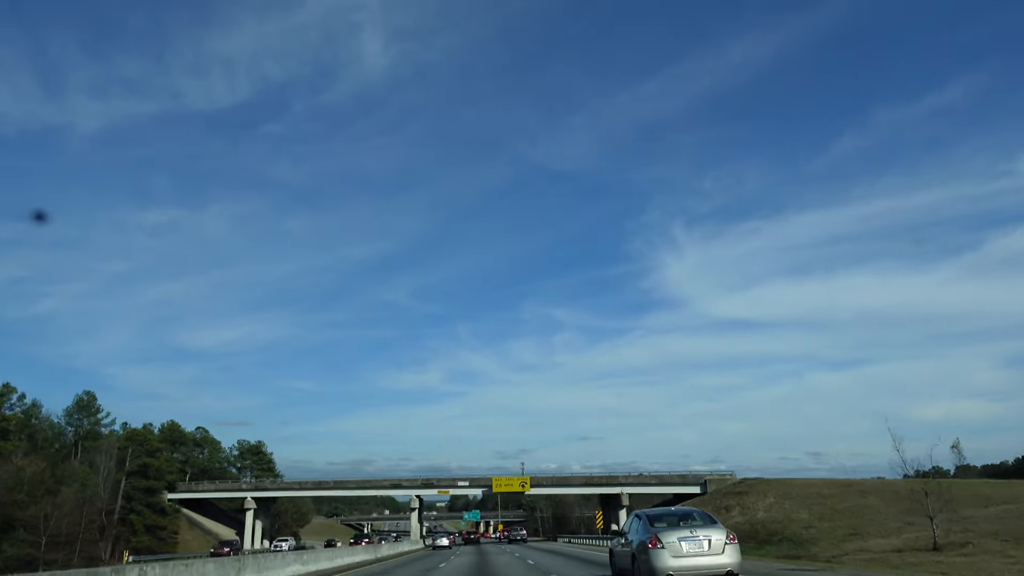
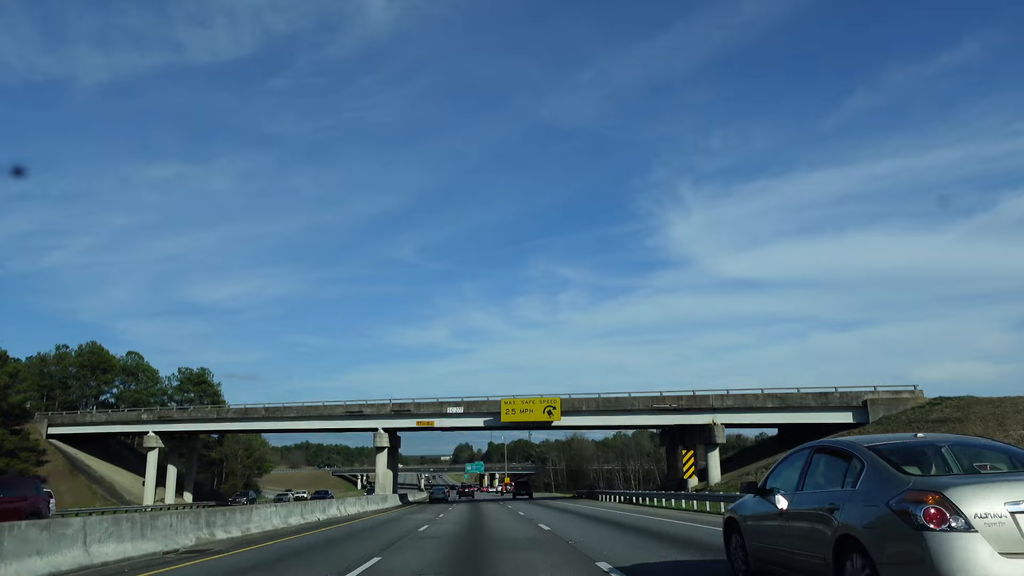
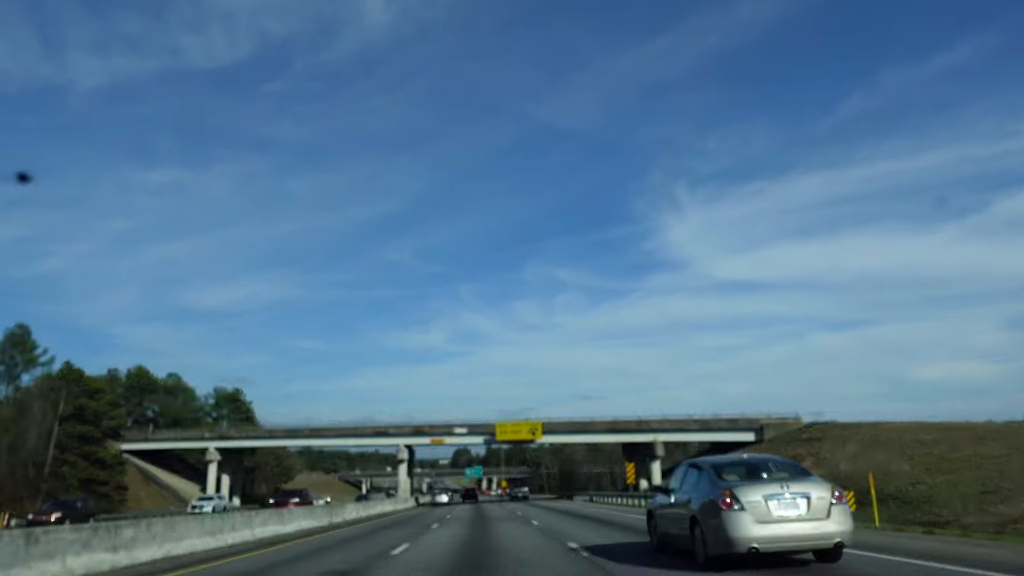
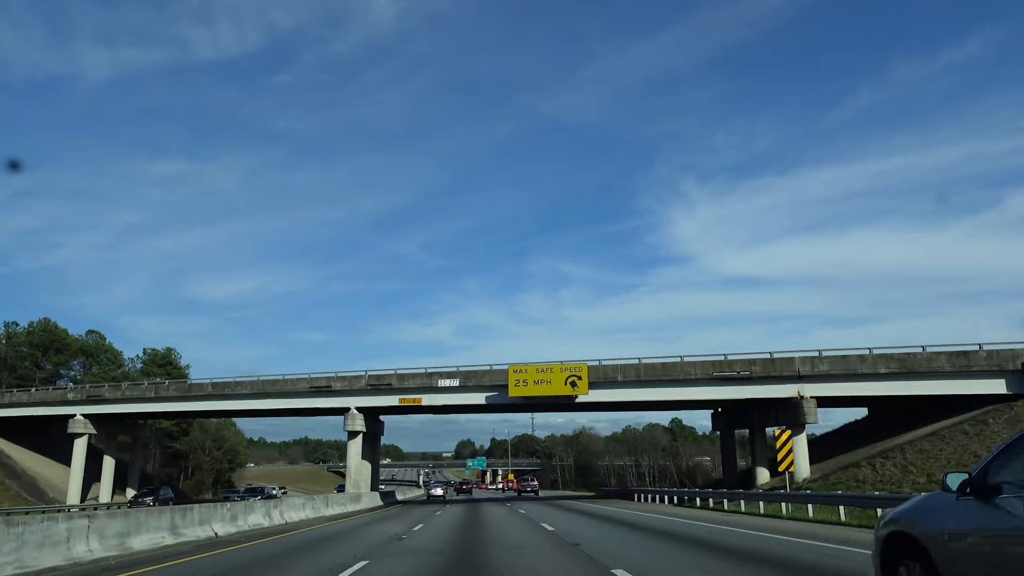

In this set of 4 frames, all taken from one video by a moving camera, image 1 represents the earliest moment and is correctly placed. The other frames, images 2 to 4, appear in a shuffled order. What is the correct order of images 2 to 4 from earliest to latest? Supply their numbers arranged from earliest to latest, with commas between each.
3, 2, 4
